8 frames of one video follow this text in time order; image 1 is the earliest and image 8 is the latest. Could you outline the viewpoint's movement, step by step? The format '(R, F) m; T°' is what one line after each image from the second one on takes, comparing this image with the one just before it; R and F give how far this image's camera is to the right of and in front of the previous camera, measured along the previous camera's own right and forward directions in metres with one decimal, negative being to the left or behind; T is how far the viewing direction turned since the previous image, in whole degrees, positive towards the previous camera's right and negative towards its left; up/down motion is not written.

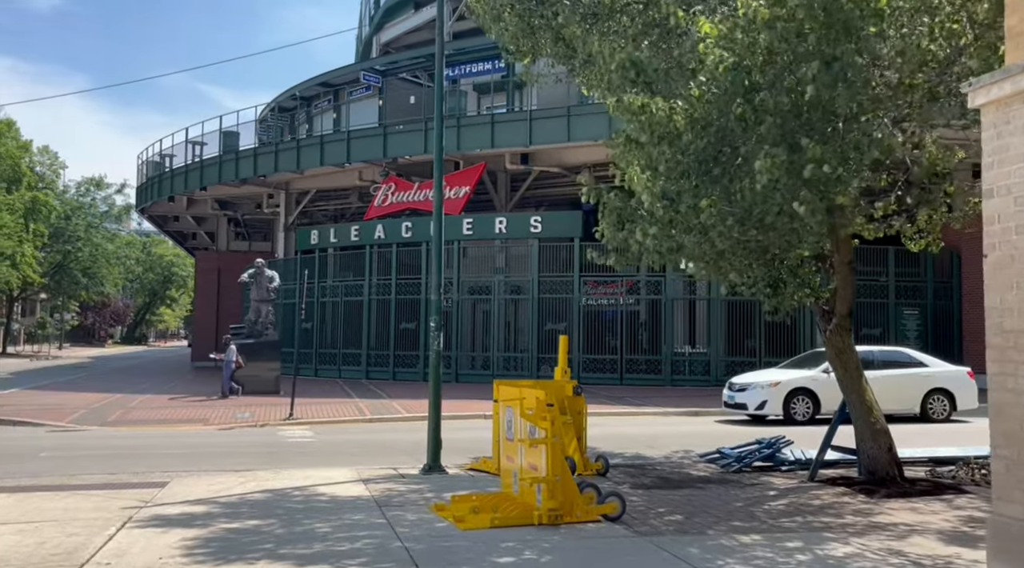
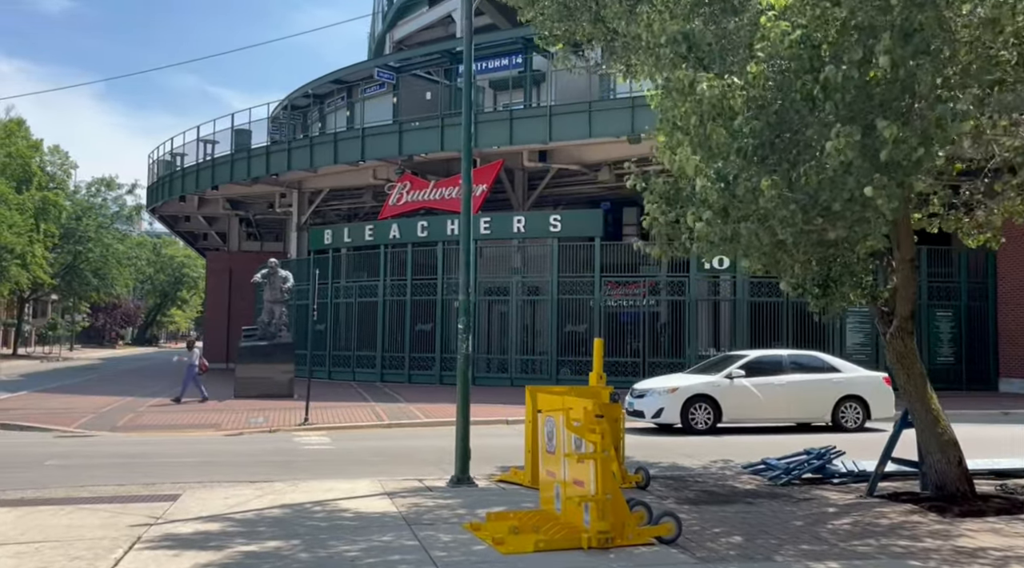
(-0.3, +0.7) m; -1°
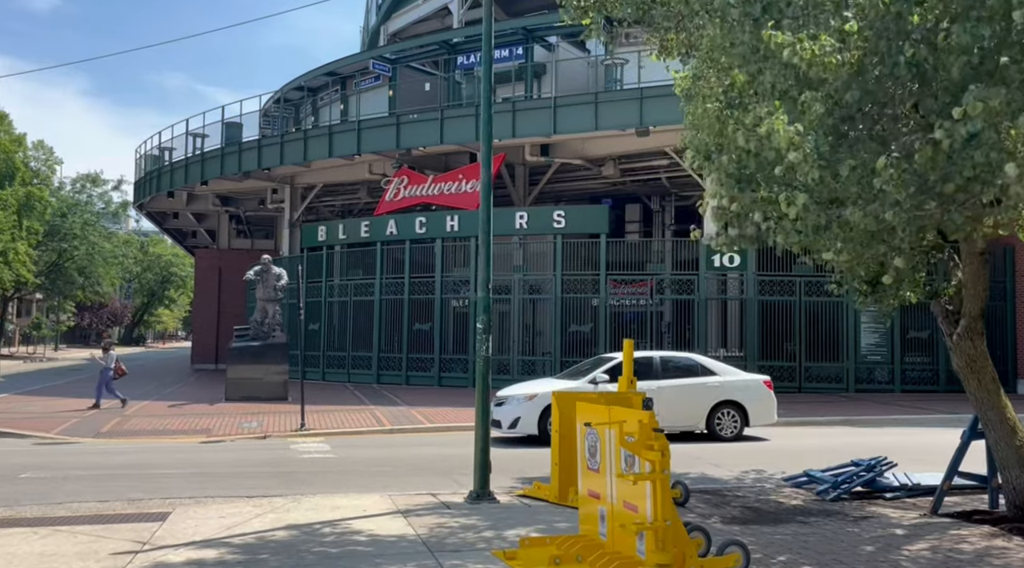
(-0.4, +1.0) m; +1°
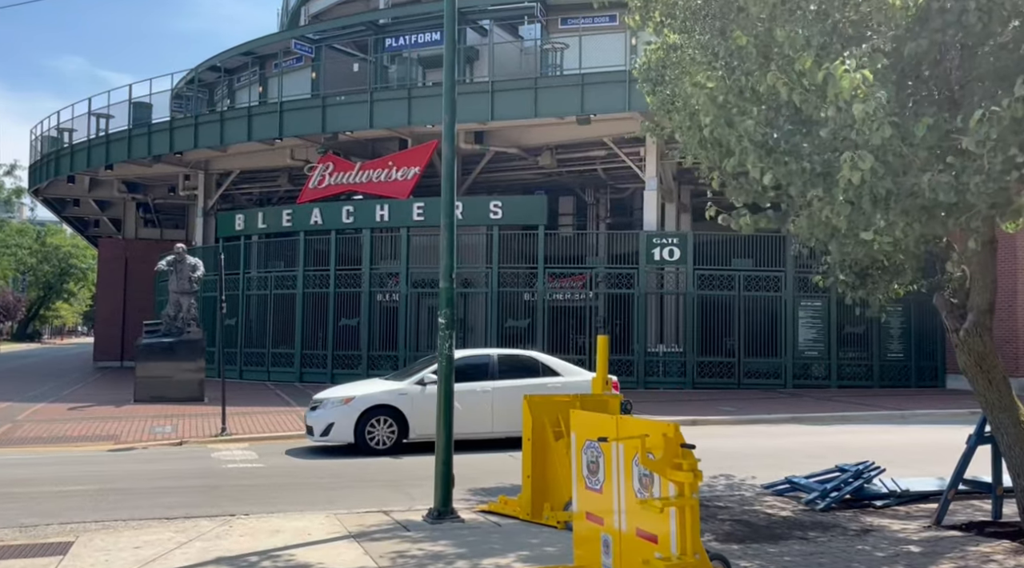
(-0.4, +1.1) m; +5°
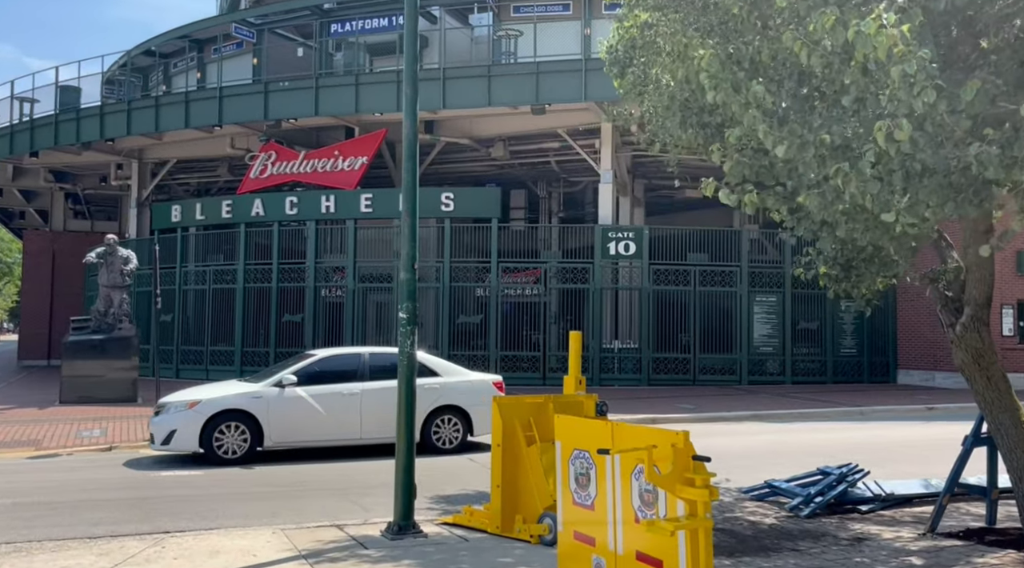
(-0.2, +0.7) m; +3°
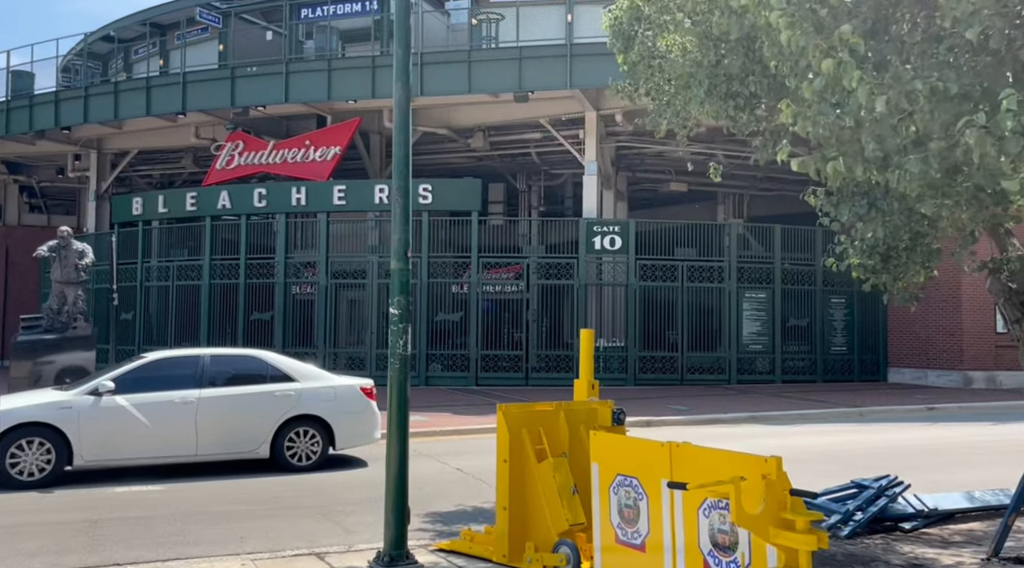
(-0.3, +1.1) m; +2°
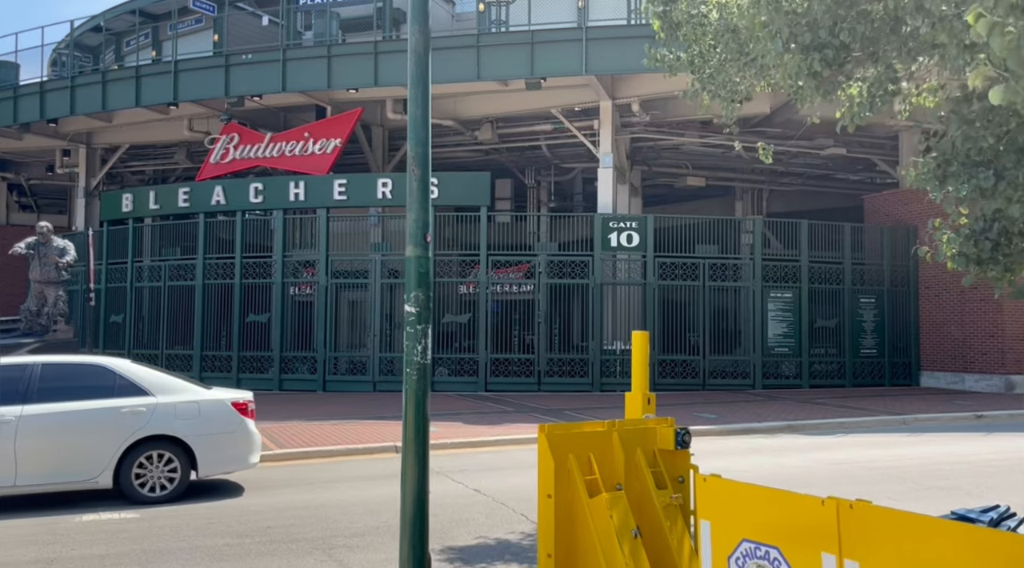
(-0.2, +1.3) m; 0°
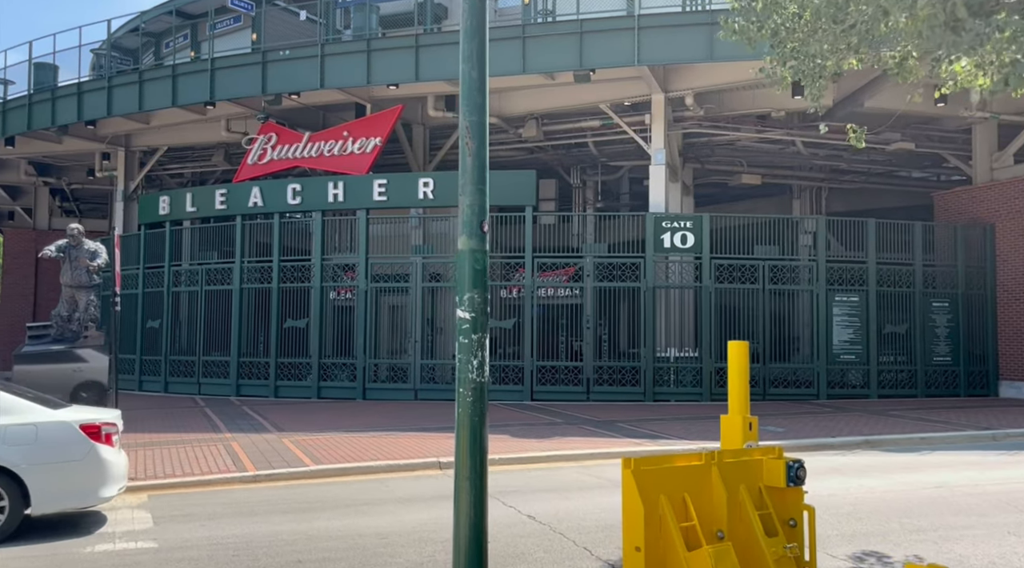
(-0.2, +1.0) m; -2°
